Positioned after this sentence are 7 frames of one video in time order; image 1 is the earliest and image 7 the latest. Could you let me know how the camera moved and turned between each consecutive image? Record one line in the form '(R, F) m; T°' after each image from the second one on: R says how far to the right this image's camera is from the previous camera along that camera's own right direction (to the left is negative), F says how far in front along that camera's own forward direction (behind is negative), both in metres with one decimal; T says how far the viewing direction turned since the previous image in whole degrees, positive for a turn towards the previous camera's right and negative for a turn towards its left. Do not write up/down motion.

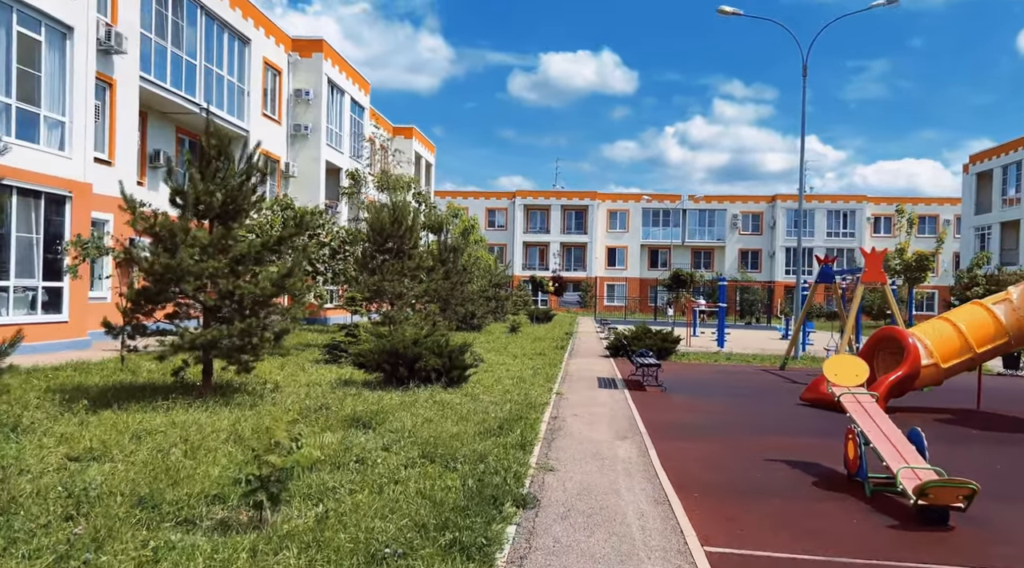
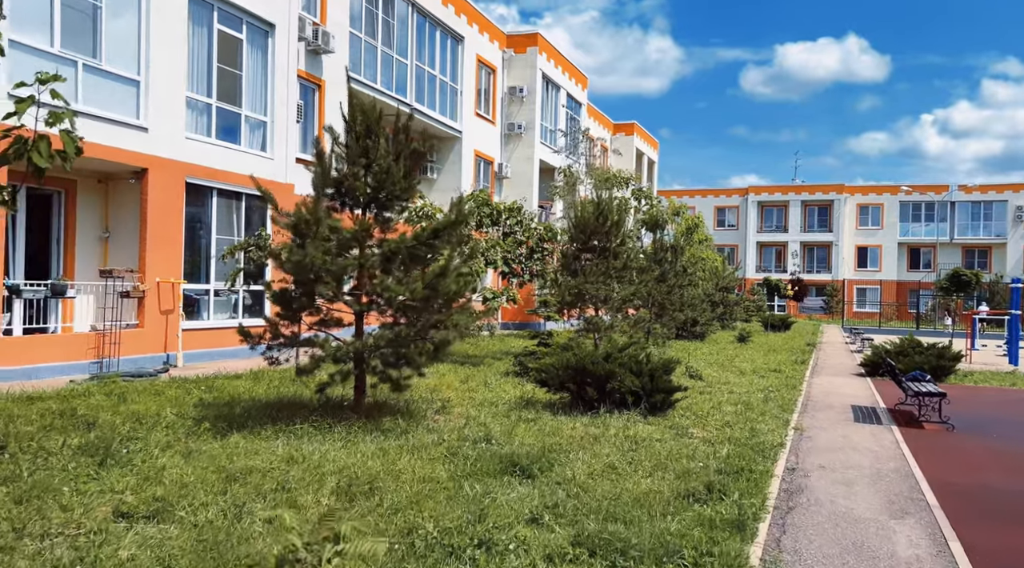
(+0.1, +2.2) m; -16°
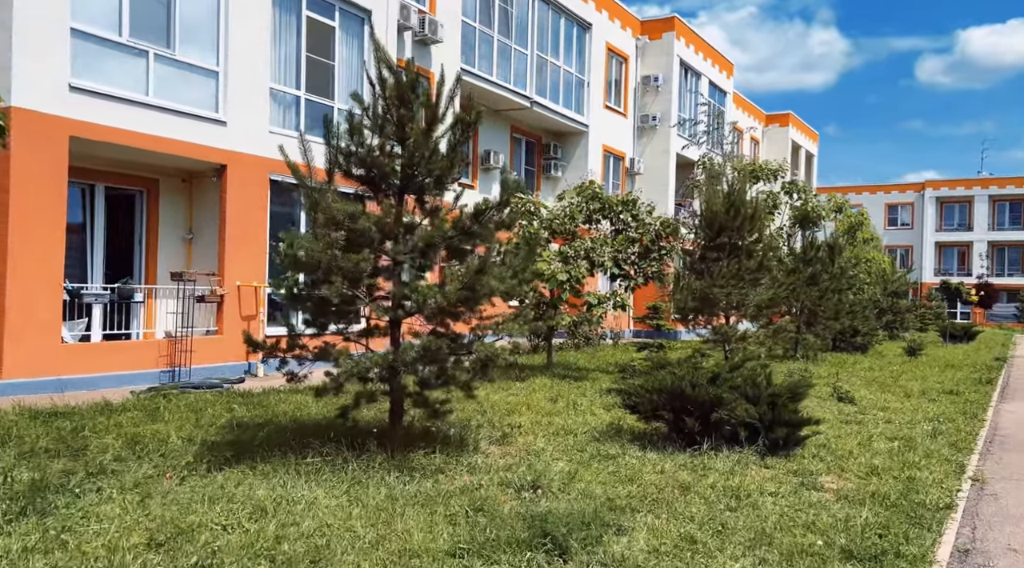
(+0.7, +1.7) m; -11°
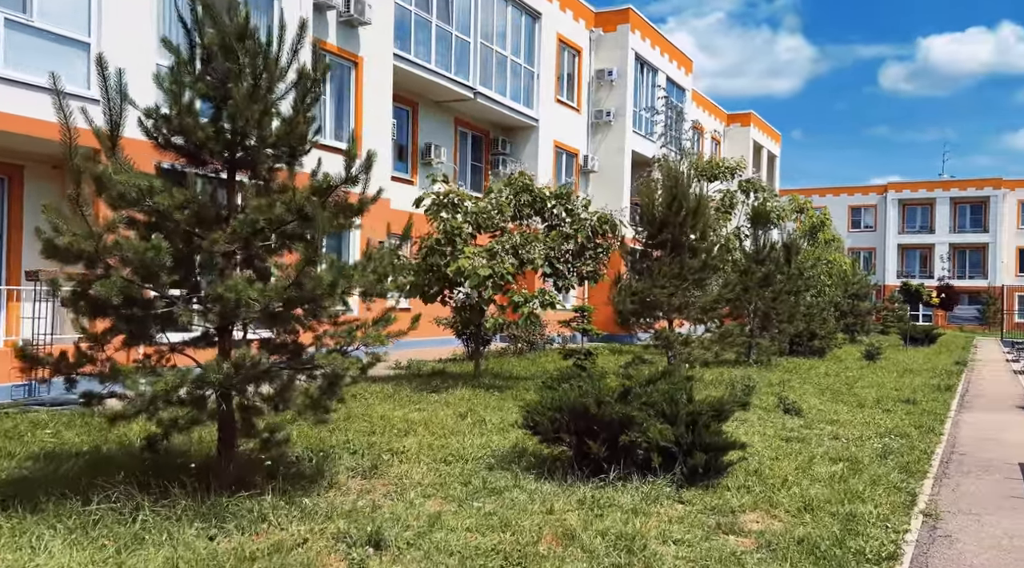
(+0.7, +1.2) m; +2°
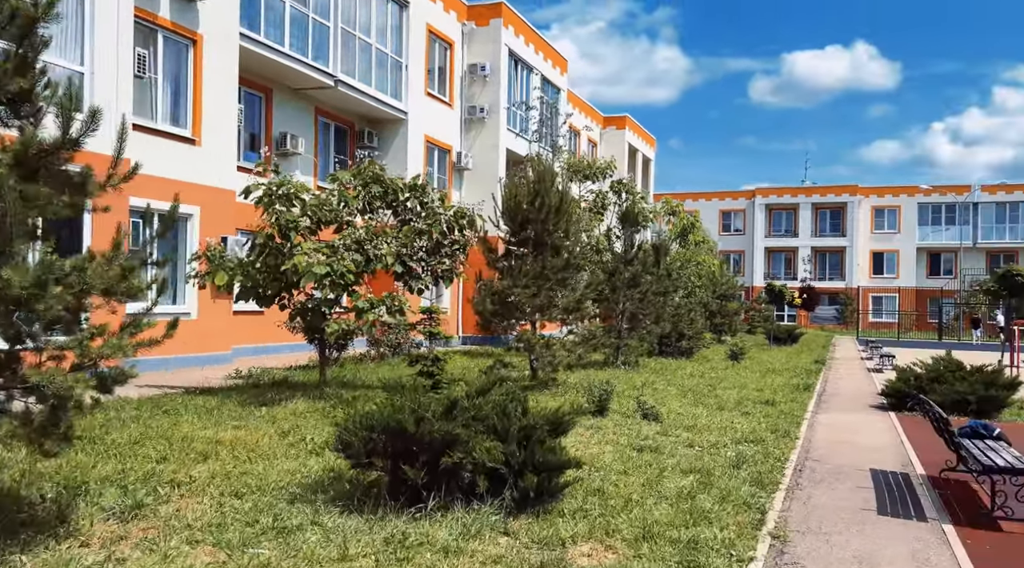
(+0.5, +0.8) m; +8°
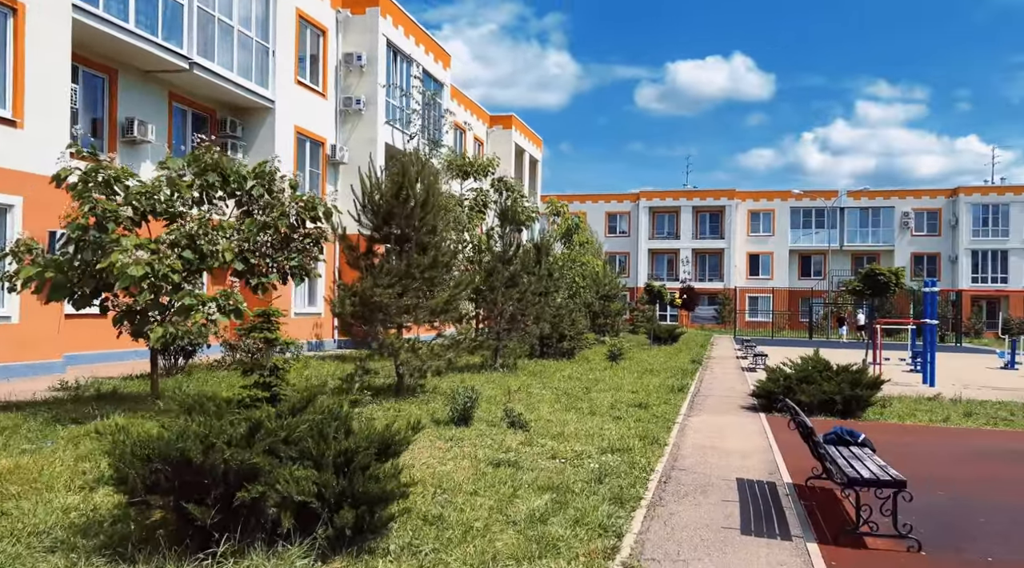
(+0.4, +0.7) m; +8°
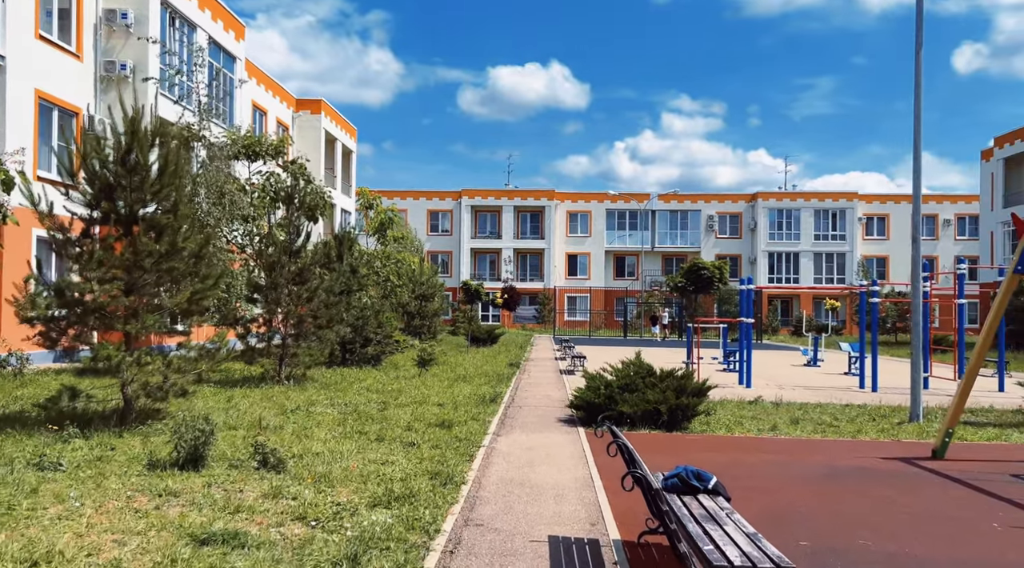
(+0.6, +2.0) m; +12°
